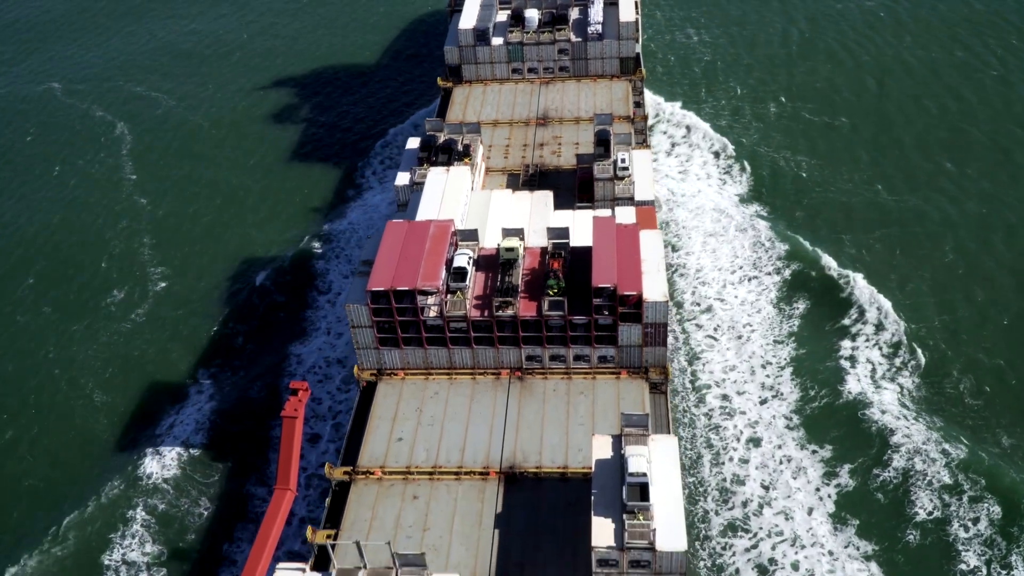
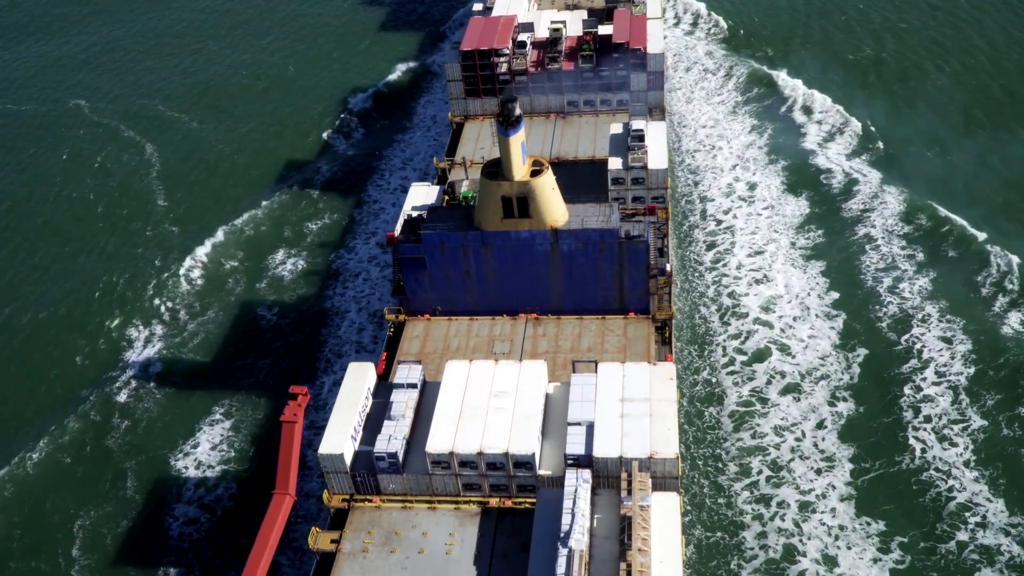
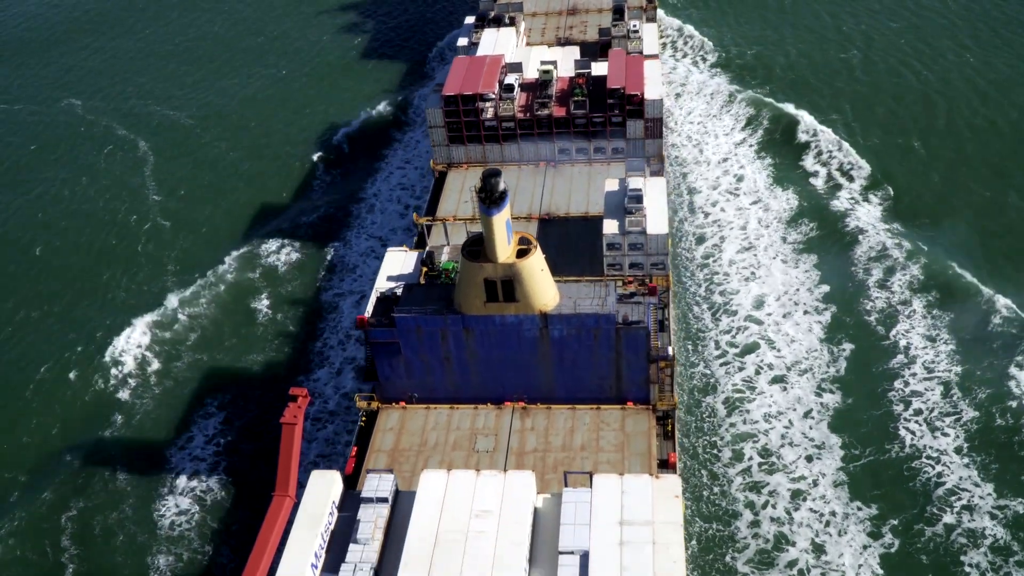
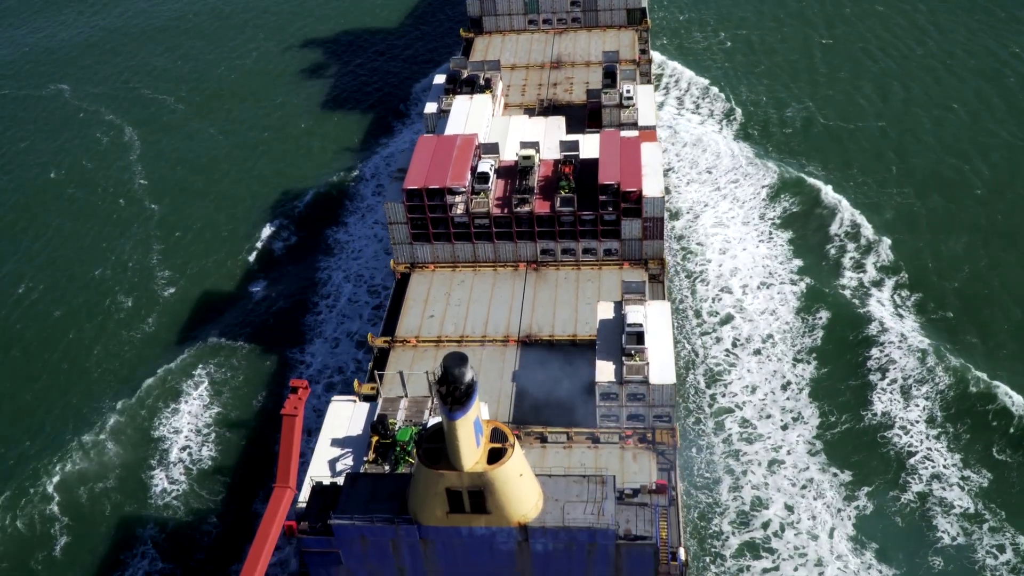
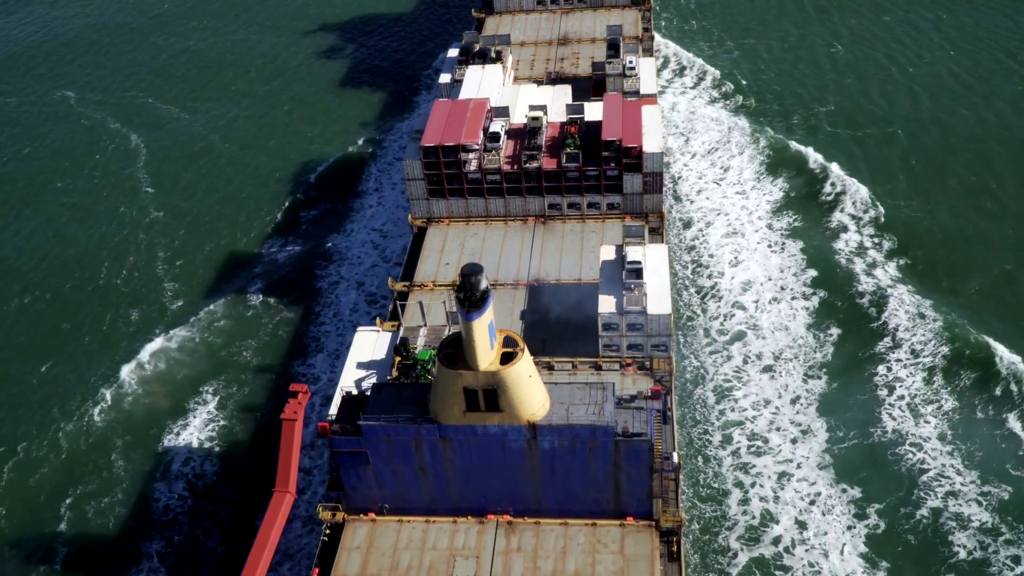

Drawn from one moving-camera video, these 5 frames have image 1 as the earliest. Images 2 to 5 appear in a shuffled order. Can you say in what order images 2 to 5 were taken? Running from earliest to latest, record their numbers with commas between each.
4, 5, 3, 2
